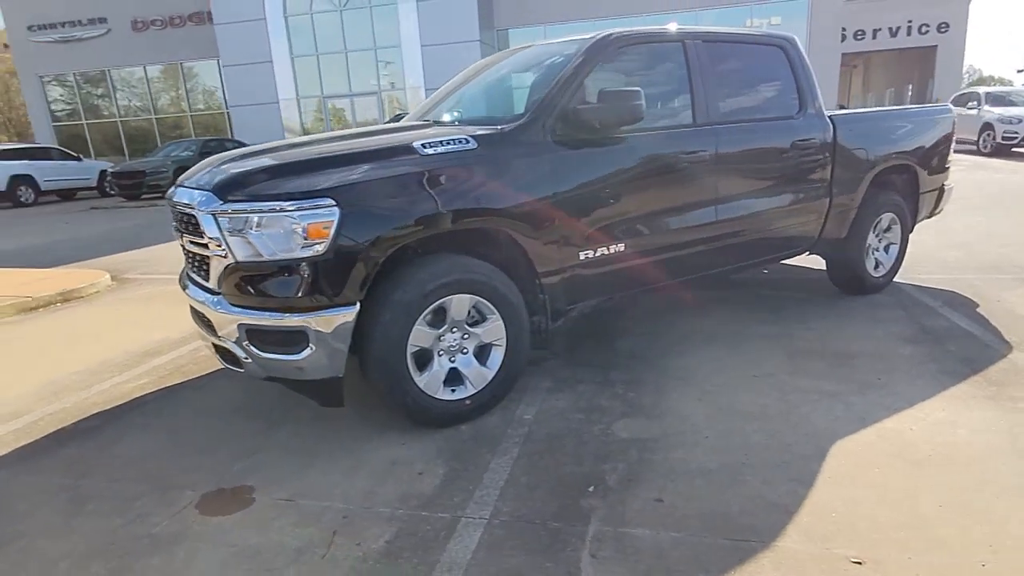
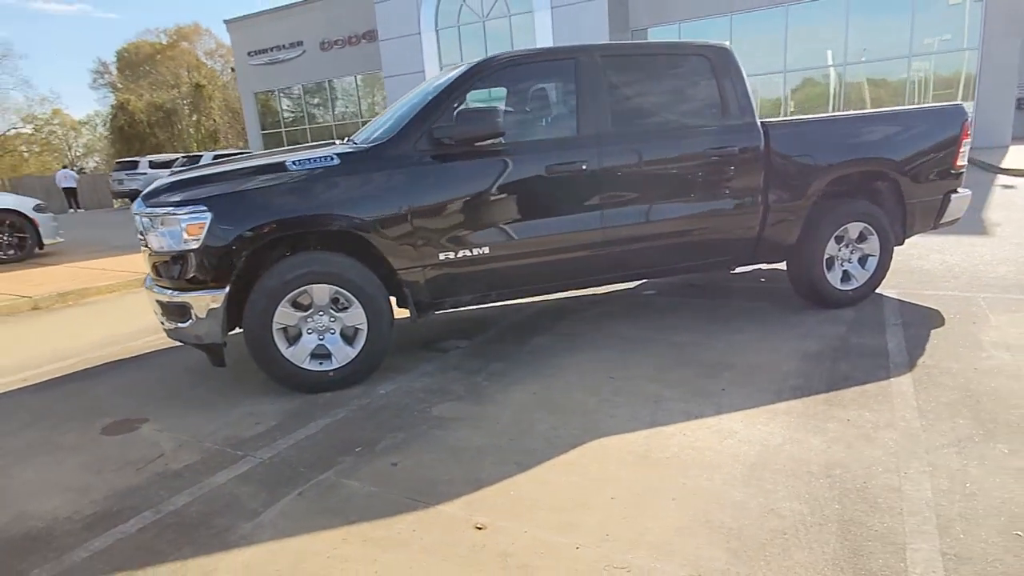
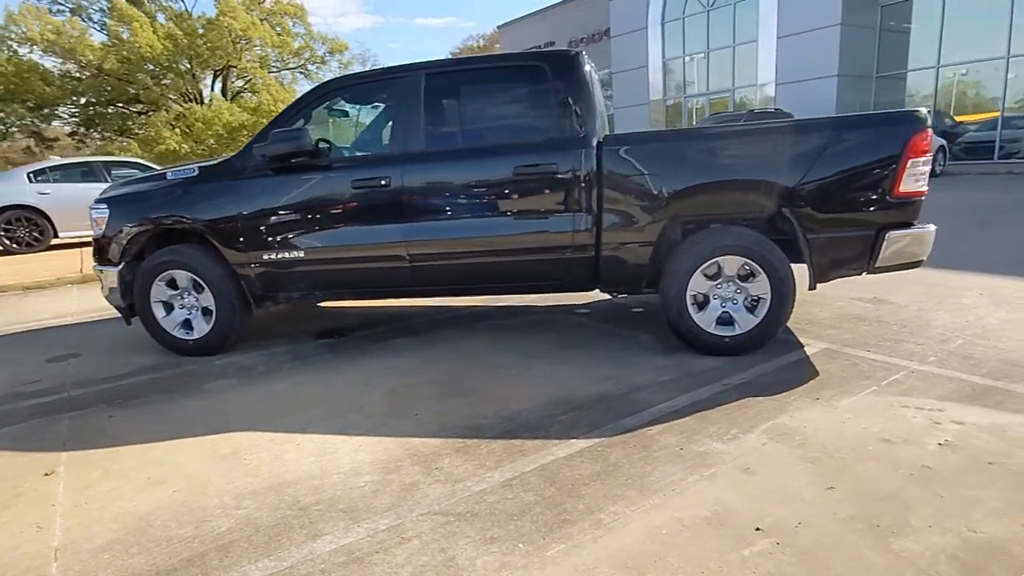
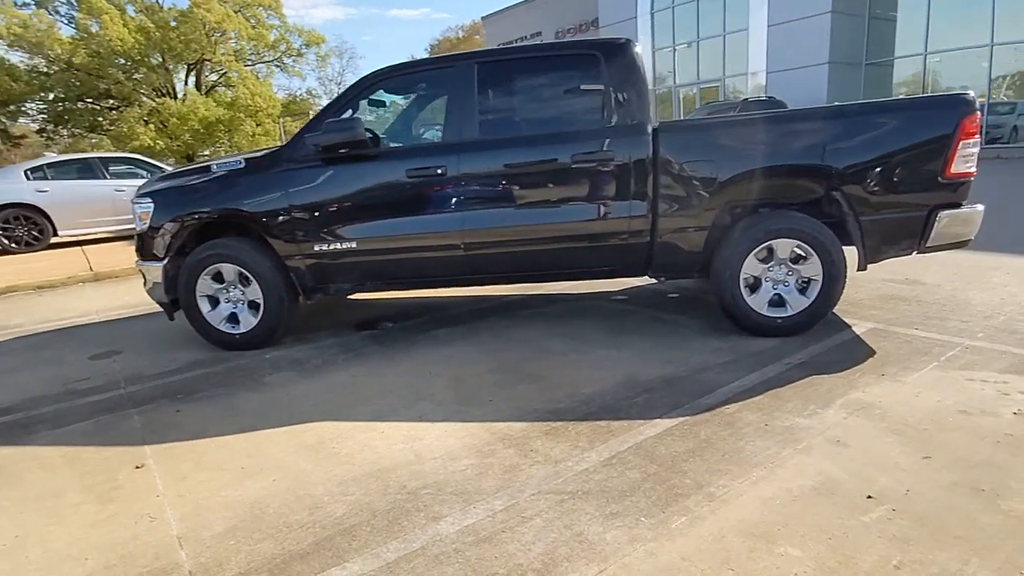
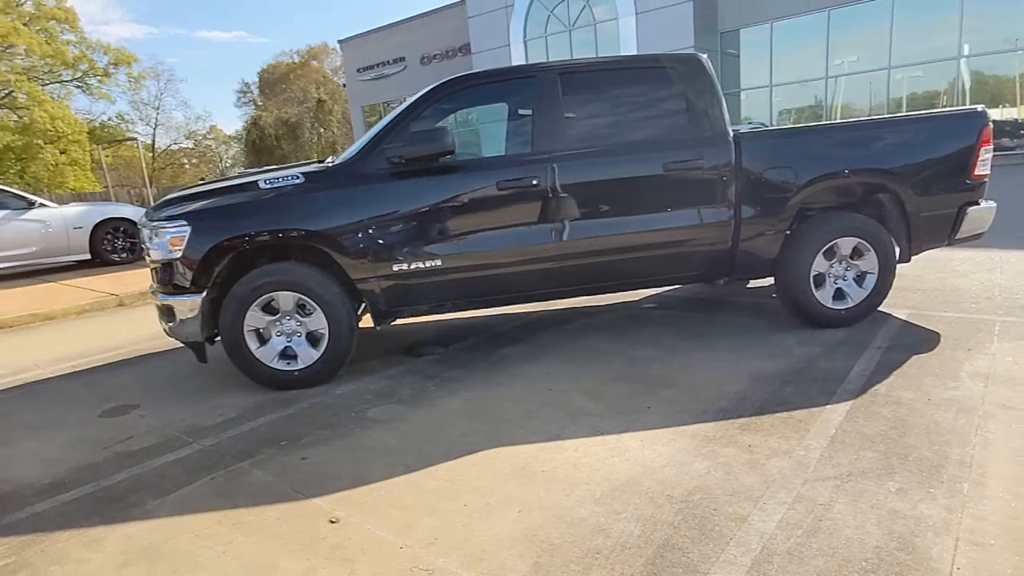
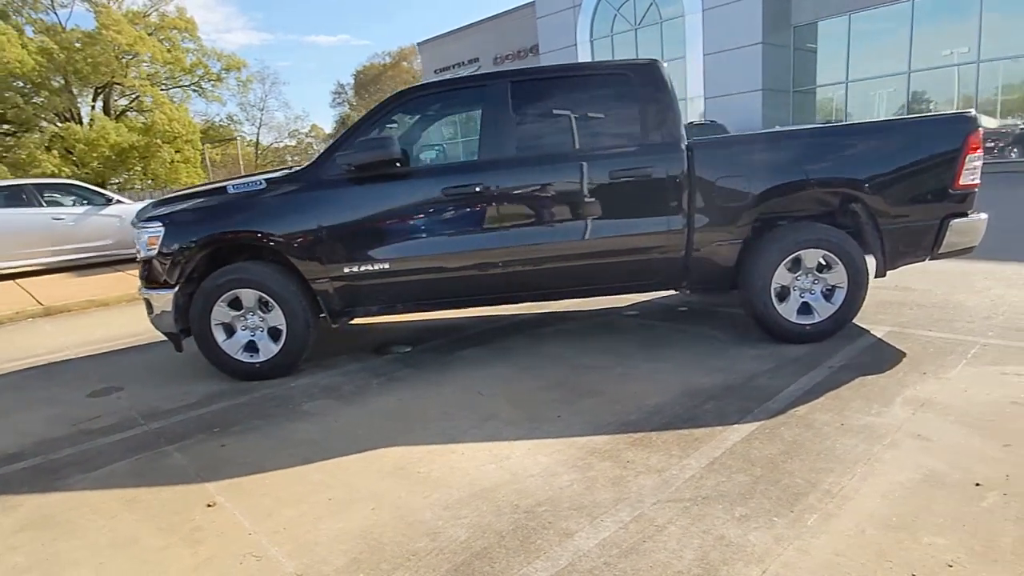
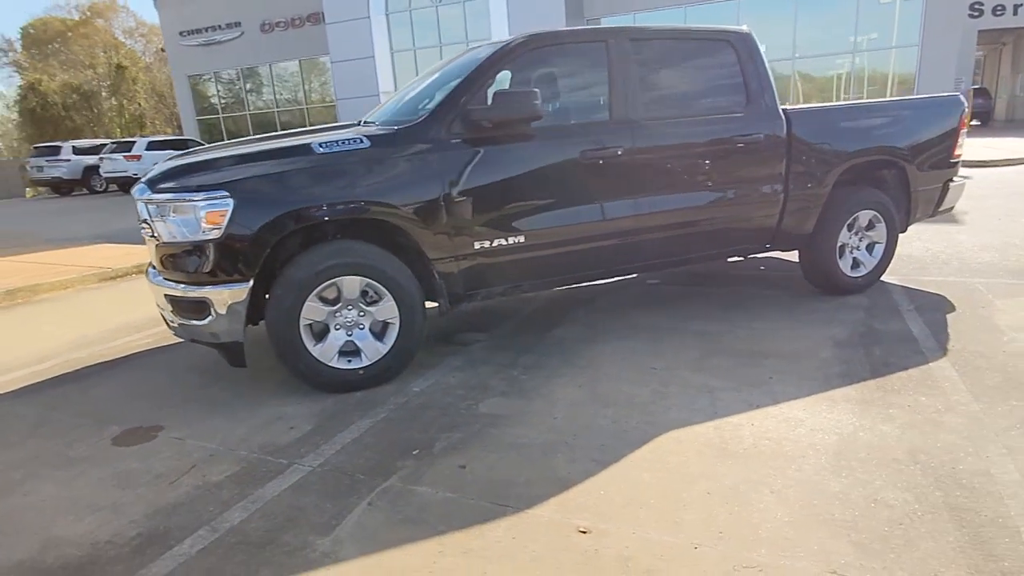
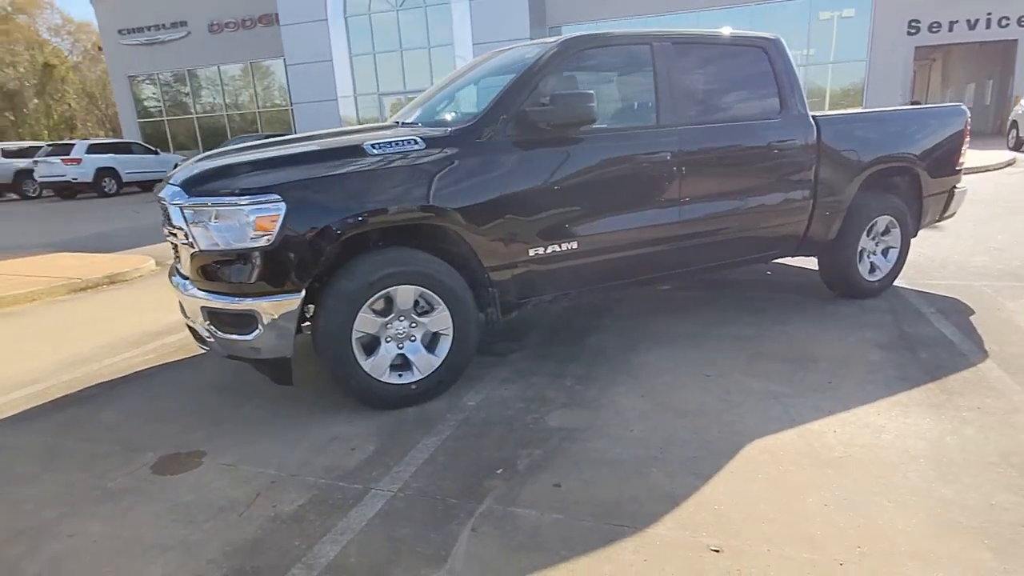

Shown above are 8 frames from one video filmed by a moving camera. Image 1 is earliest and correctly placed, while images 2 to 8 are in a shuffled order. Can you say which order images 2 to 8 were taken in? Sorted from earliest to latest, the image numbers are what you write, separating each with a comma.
8, 7, 2, 5, 6, 4, 3
